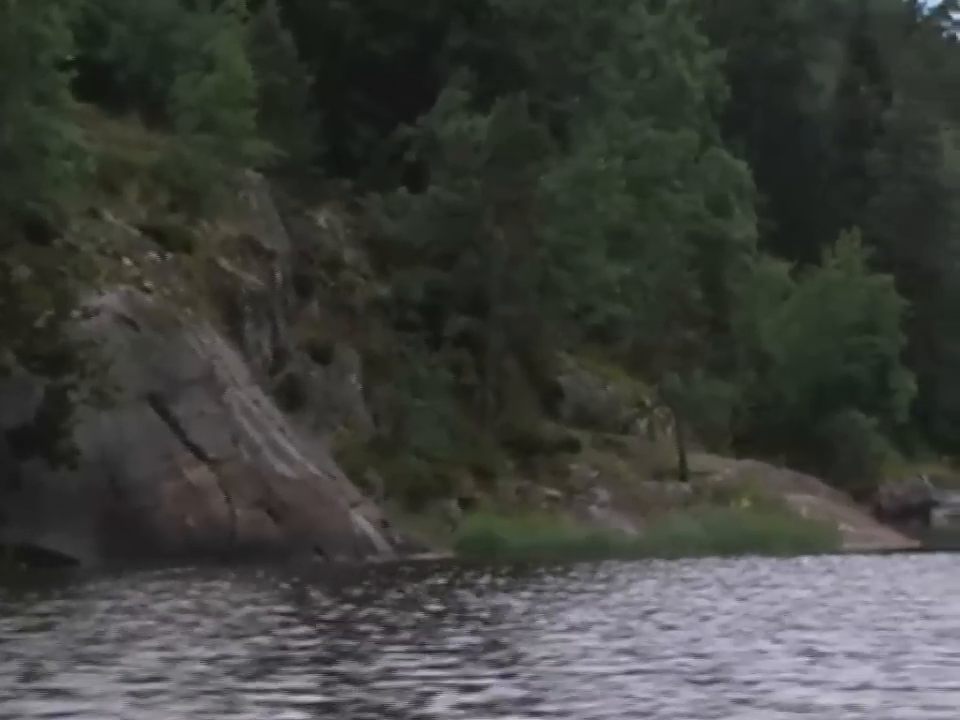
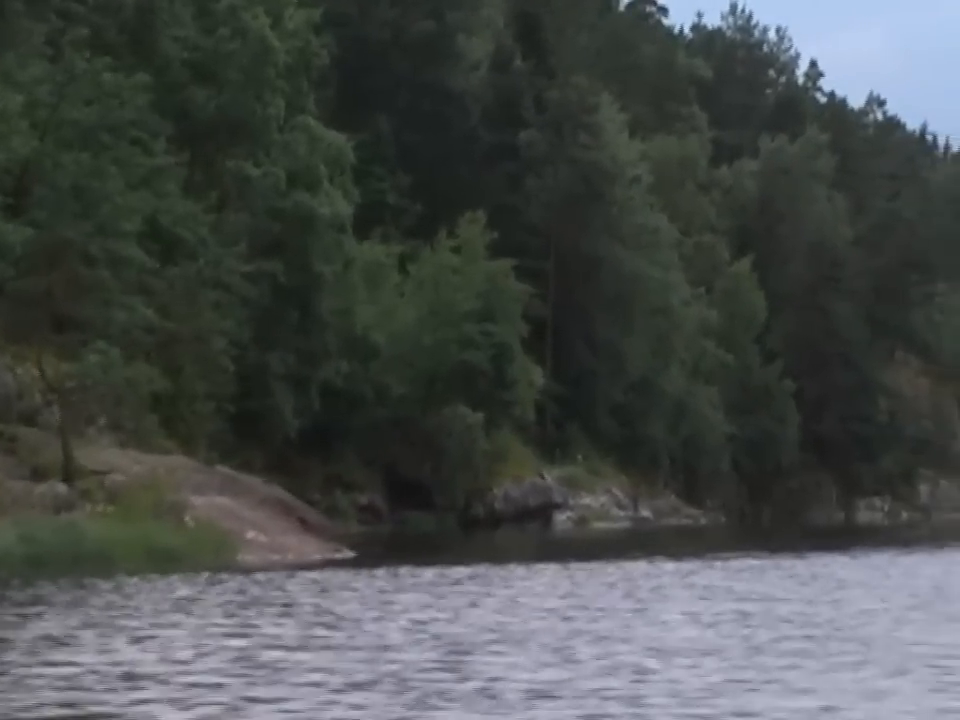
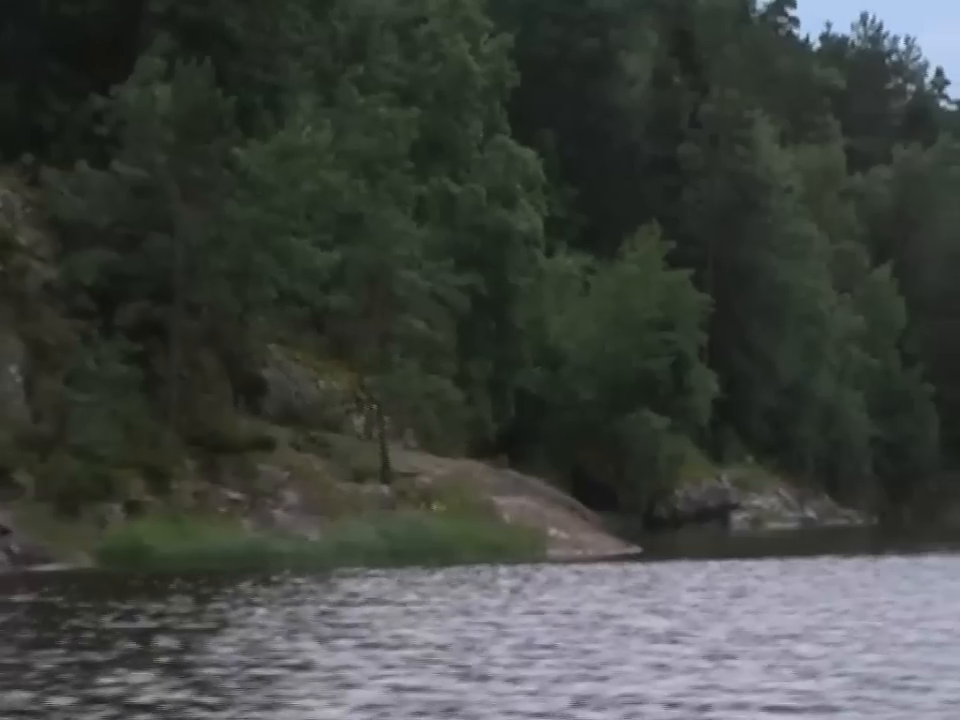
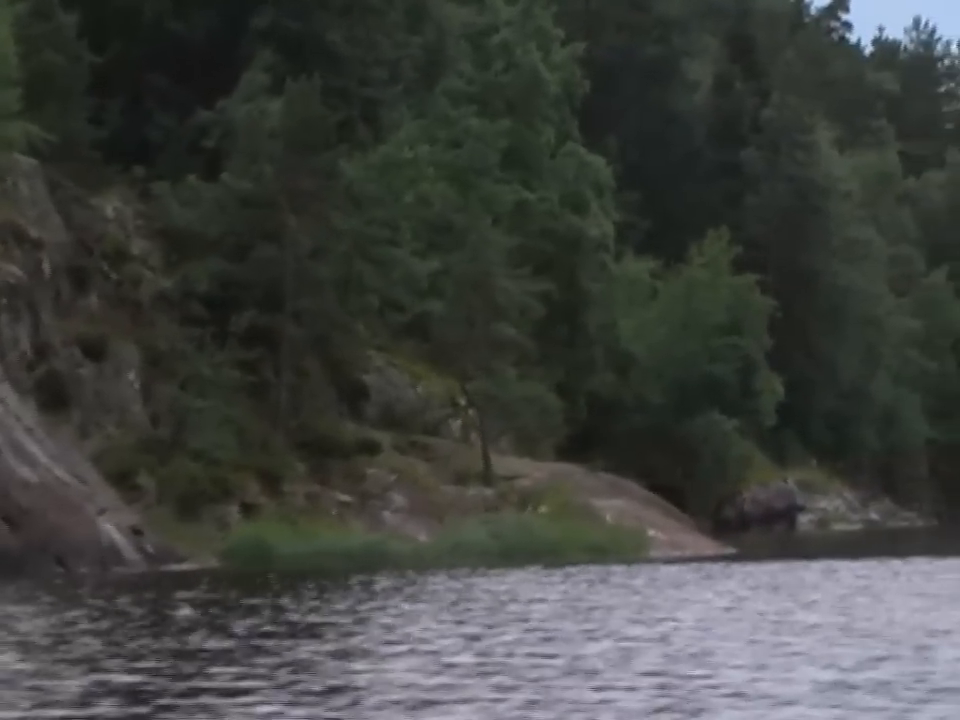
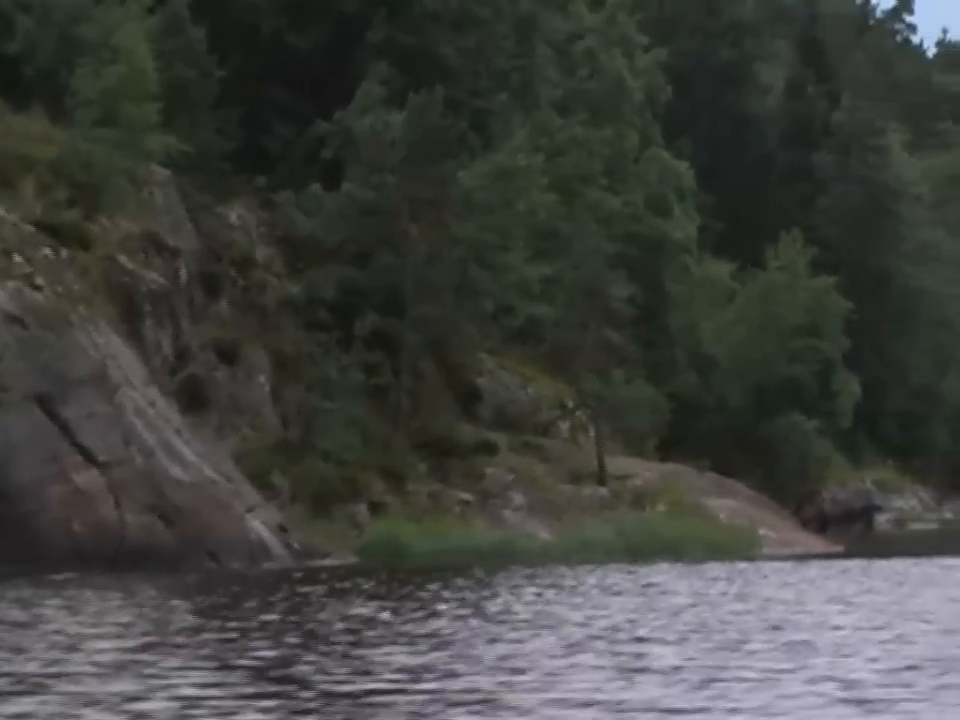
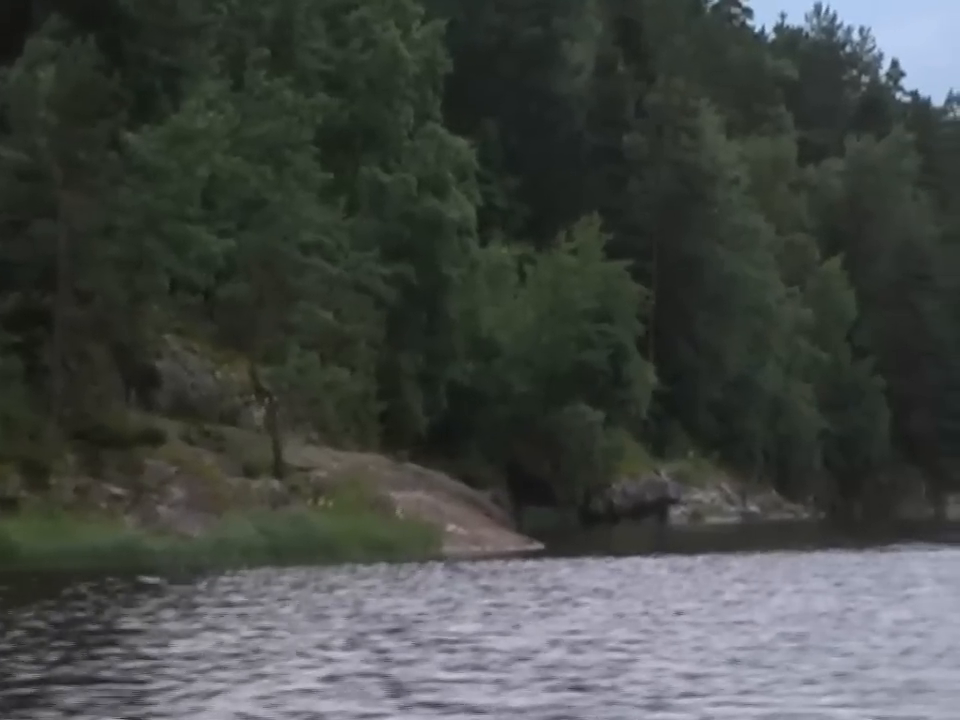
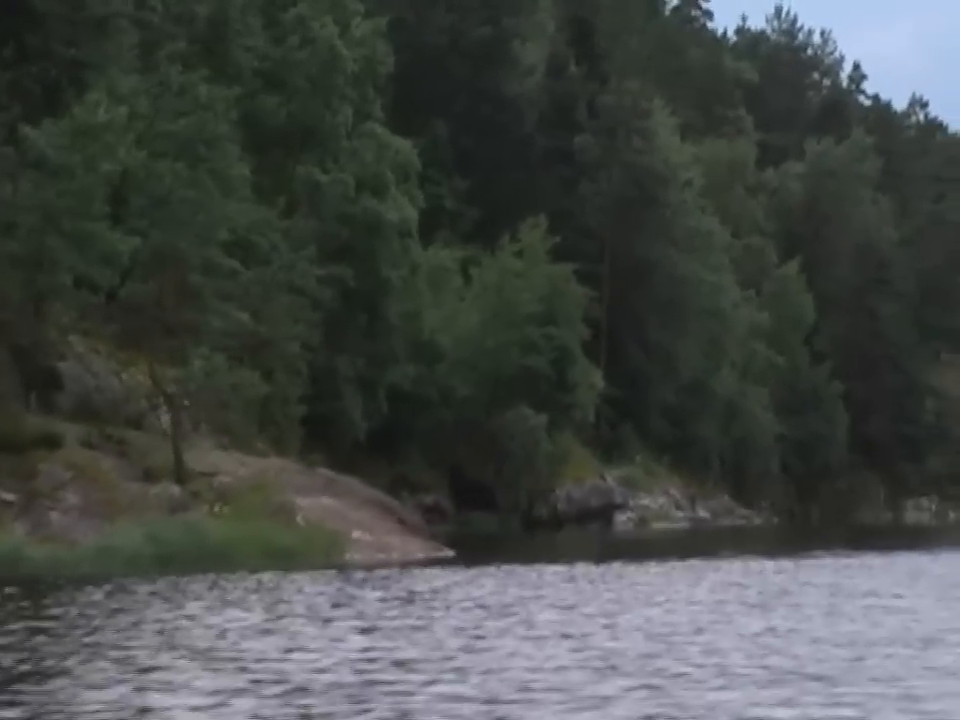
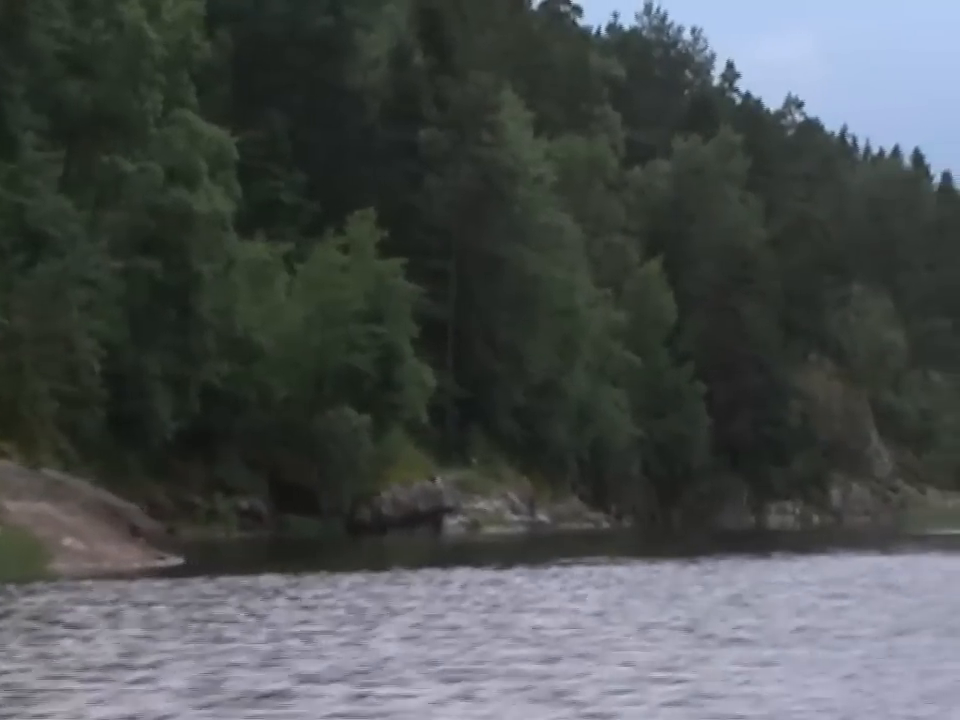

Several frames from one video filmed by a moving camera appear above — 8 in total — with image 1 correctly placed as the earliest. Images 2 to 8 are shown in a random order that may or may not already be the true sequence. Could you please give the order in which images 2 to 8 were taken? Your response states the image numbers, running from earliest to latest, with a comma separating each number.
5, 4, 3, 6, 7, 2, 8
